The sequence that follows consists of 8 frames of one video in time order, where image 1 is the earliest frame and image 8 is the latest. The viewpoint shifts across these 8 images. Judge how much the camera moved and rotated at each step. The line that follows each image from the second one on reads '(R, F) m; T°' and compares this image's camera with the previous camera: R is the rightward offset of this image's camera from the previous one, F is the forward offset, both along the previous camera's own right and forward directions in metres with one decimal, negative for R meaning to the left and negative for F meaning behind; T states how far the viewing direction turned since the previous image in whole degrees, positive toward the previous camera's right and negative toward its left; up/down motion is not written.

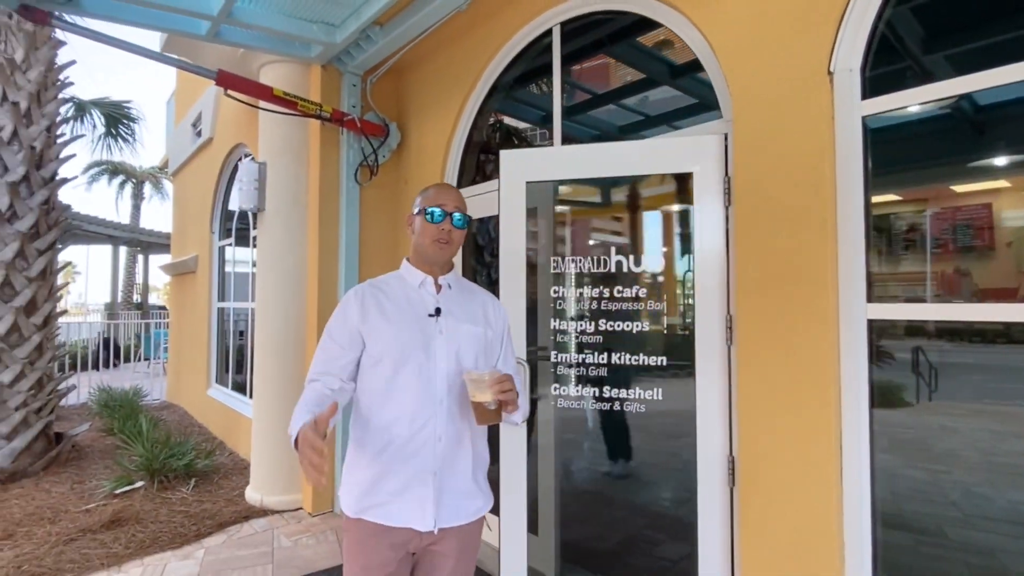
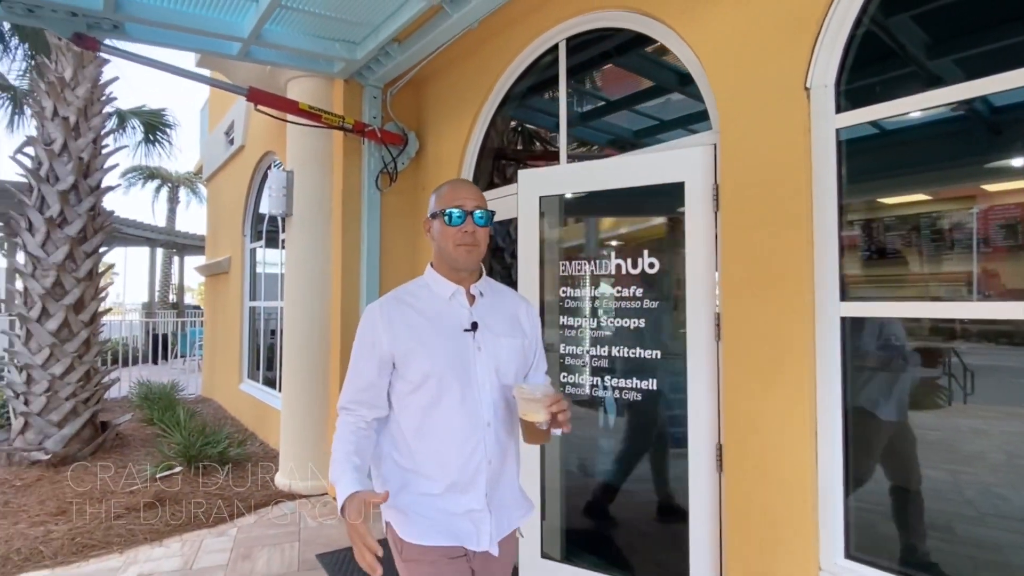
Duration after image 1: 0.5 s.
(+0.1, -0.2) m; -2°
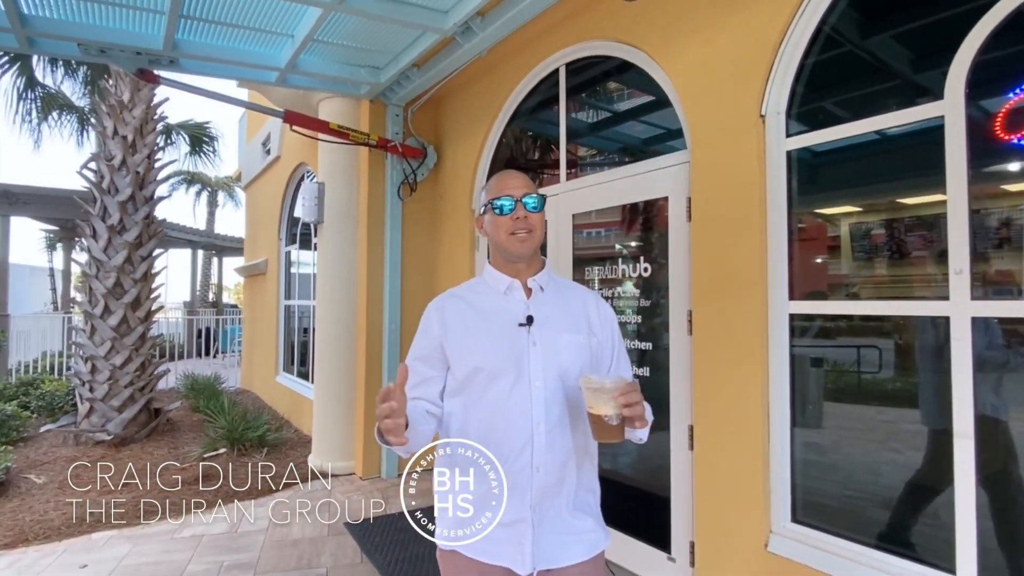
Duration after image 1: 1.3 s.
(+0.1, -0.4) m; -3°
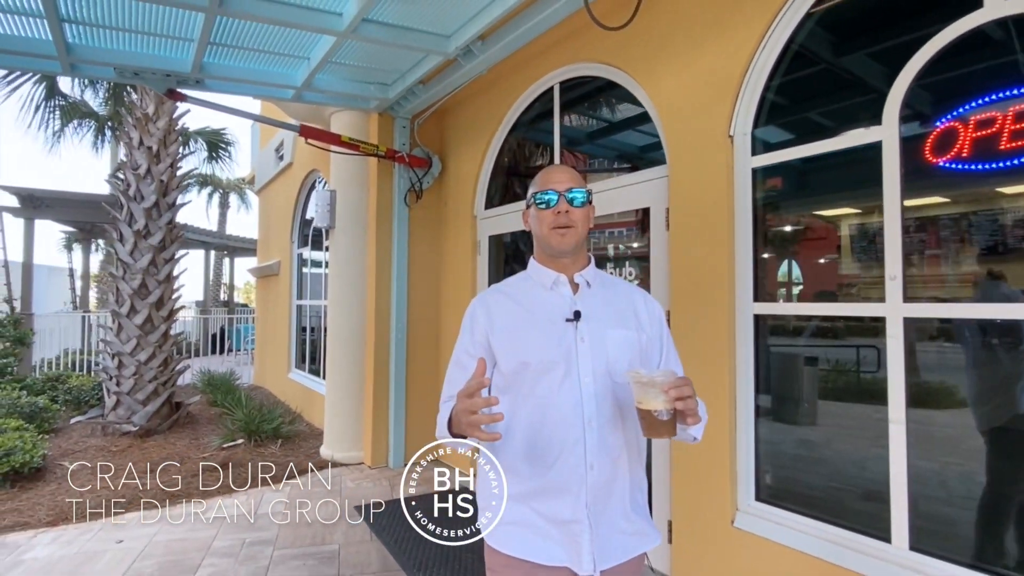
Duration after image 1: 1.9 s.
(+0.1, -0.3) m; -1°
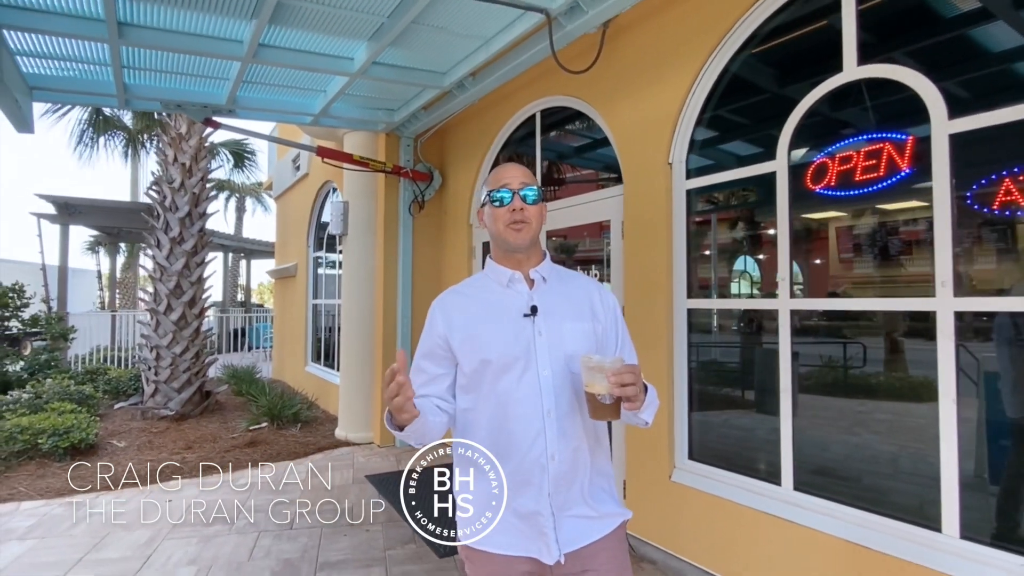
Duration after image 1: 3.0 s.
(+0.2, -0.6) m; -1°
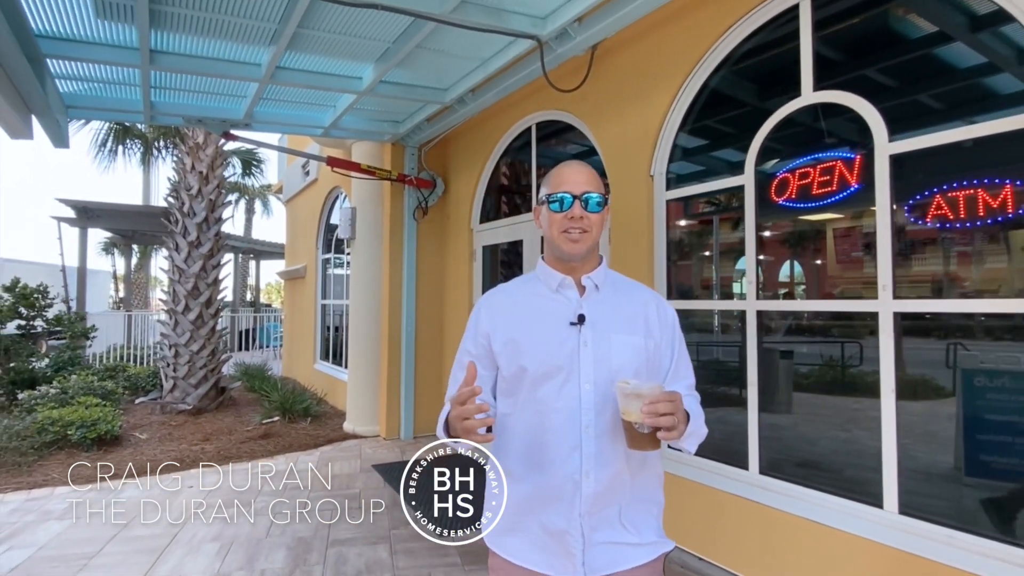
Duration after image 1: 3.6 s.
(+0.1, -0.3) m; -1°
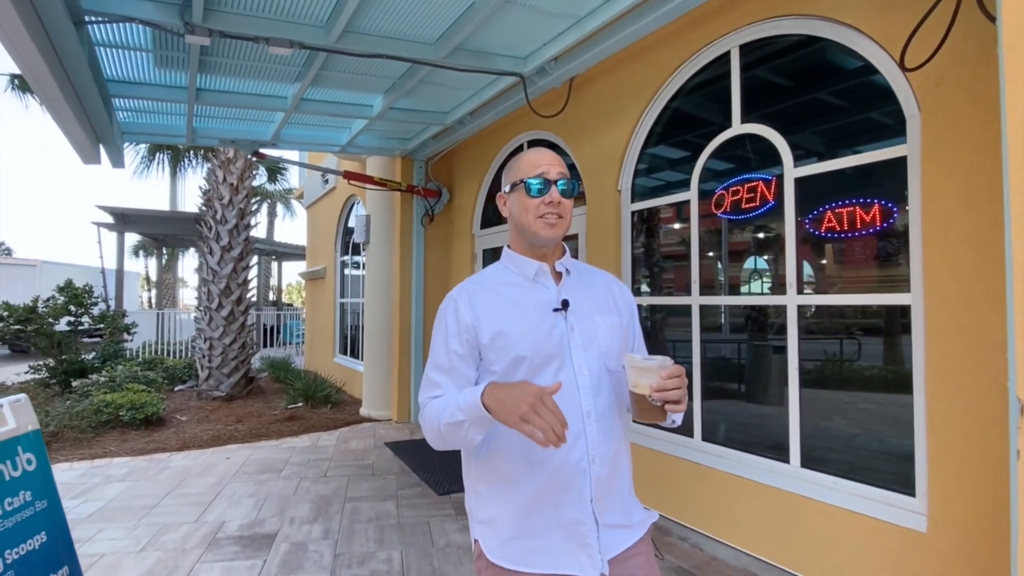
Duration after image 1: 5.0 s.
(+0.2, -0.6) m; -2°
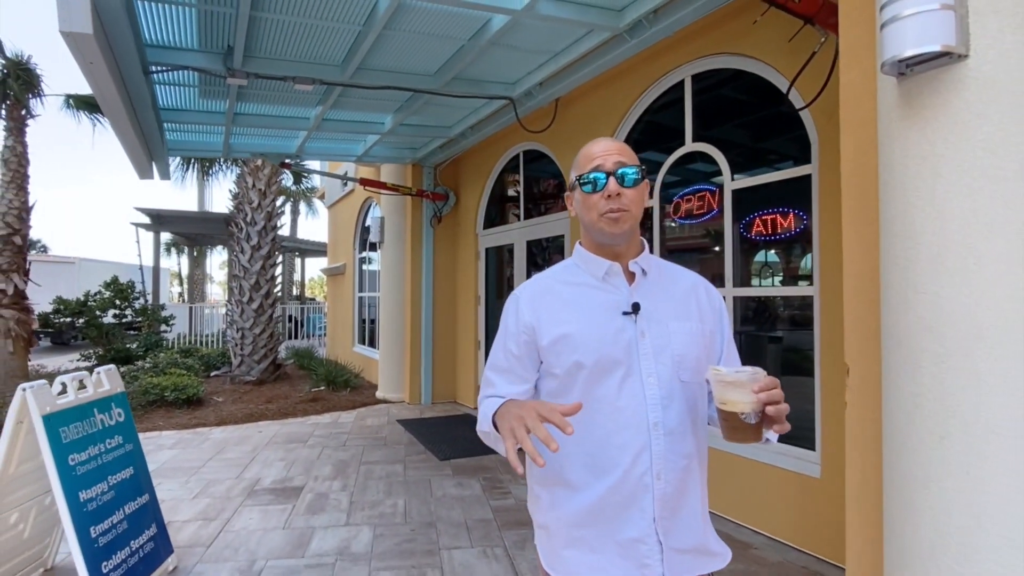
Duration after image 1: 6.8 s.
(+0.2, -0.6) m; -2°
